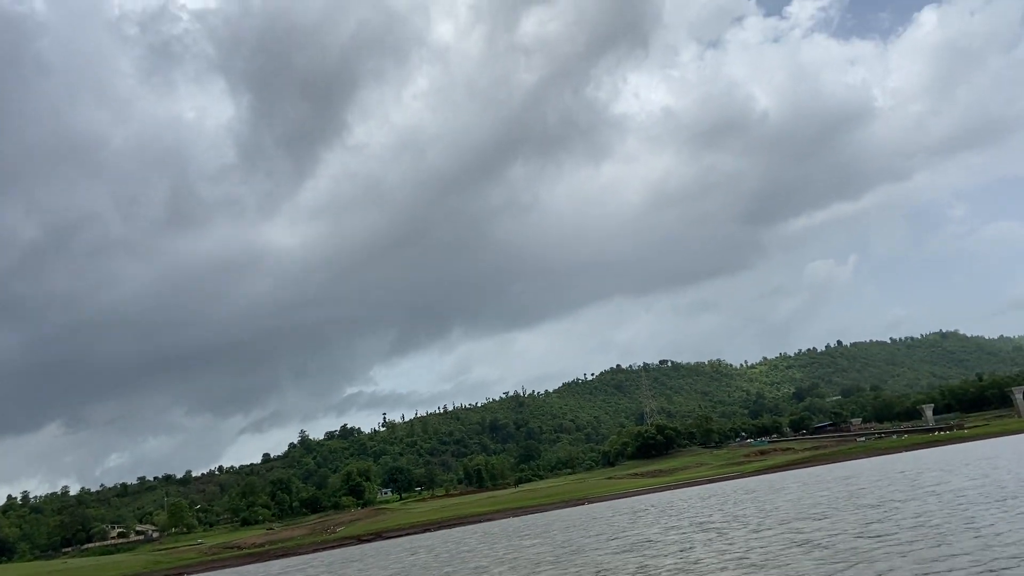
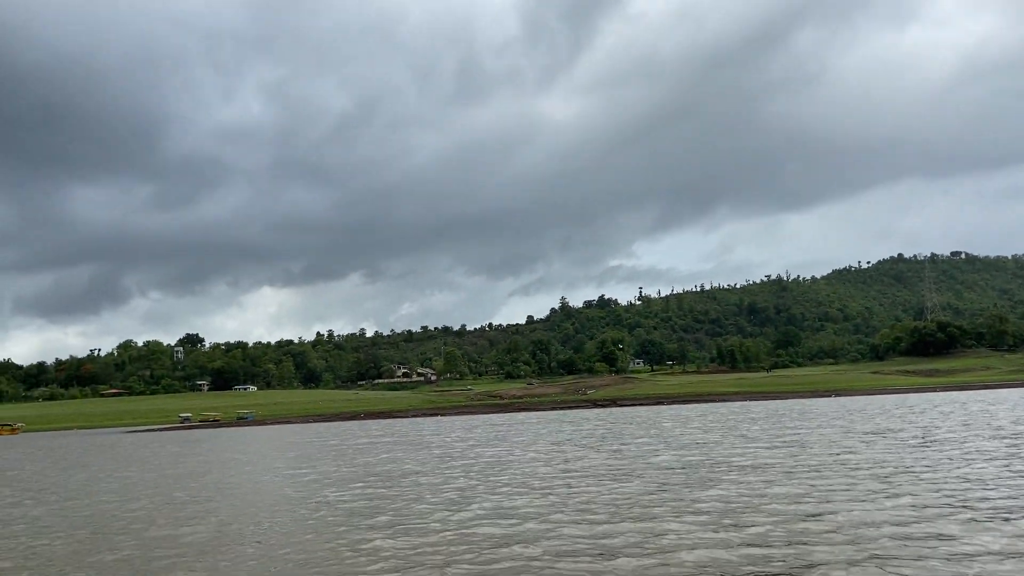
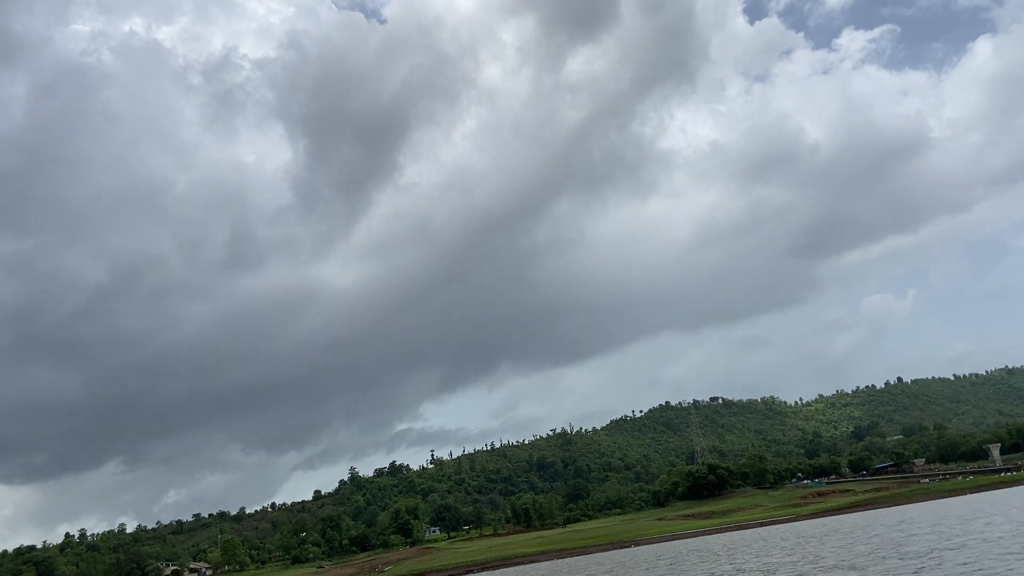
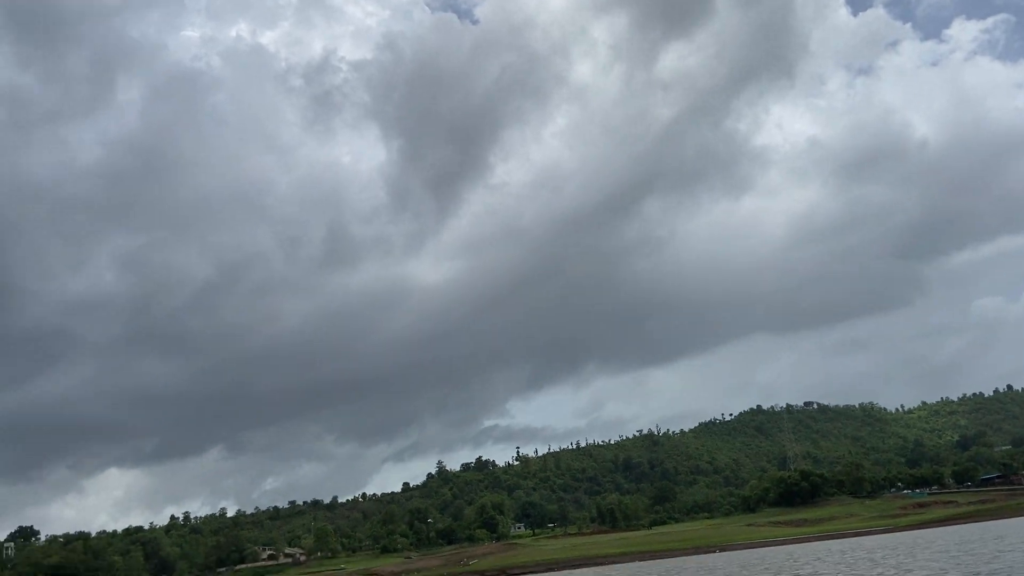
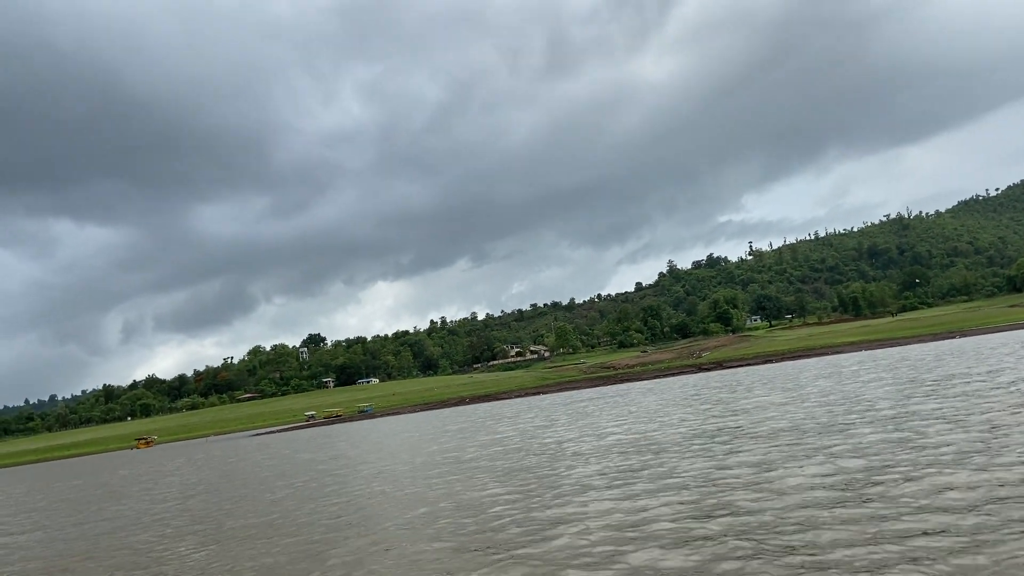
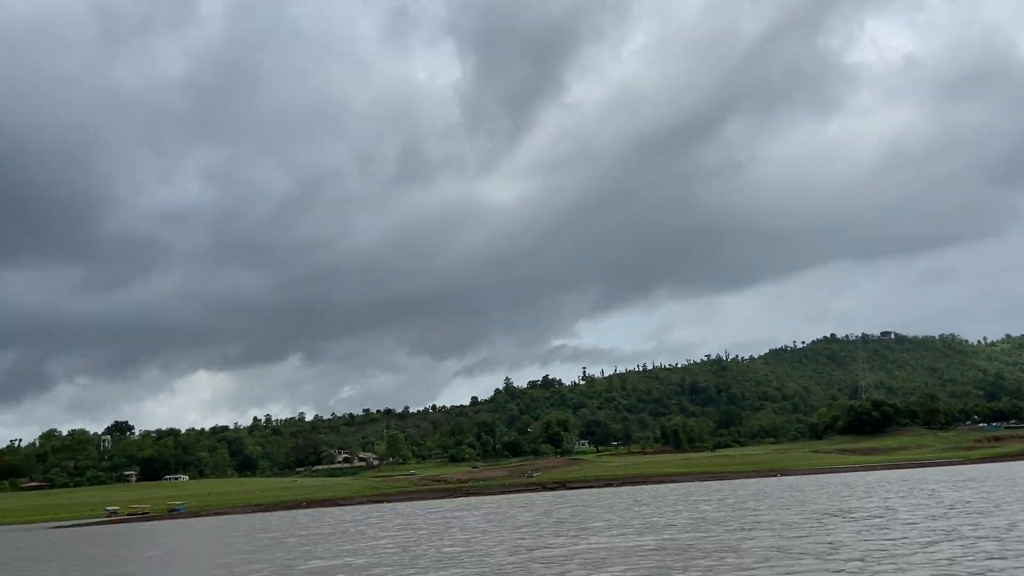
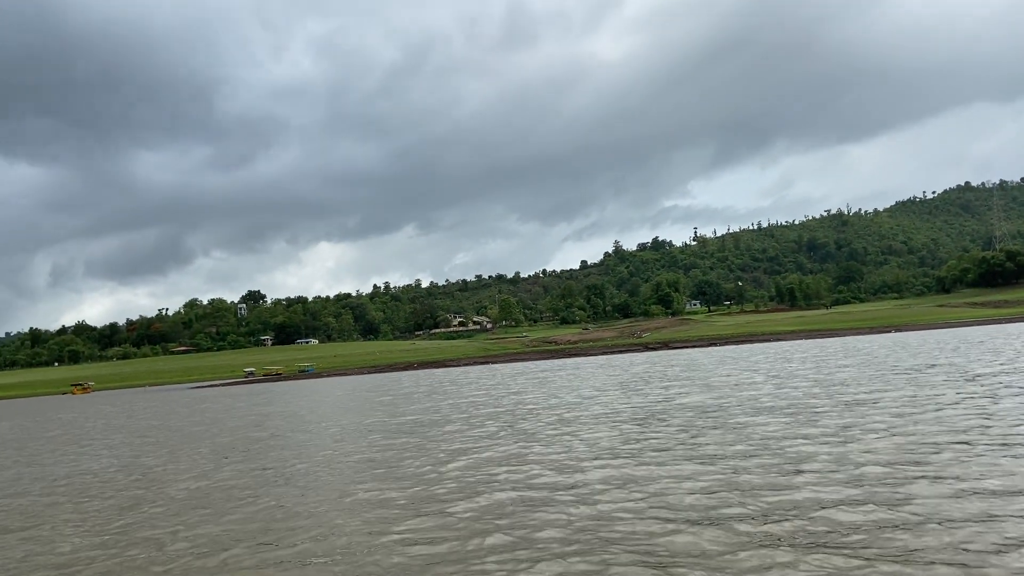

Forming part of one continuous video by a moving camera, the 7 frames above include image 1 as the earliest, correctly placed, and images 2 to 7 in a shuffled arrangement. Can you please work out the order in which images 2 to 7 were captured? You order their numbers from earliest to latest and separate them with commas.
3, 4, 6, 2, 7, 5
